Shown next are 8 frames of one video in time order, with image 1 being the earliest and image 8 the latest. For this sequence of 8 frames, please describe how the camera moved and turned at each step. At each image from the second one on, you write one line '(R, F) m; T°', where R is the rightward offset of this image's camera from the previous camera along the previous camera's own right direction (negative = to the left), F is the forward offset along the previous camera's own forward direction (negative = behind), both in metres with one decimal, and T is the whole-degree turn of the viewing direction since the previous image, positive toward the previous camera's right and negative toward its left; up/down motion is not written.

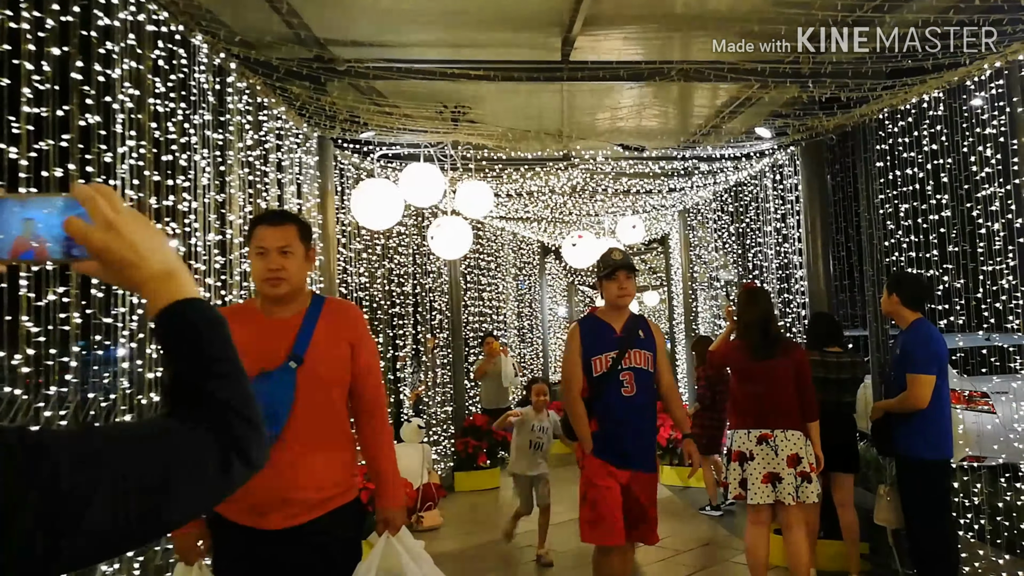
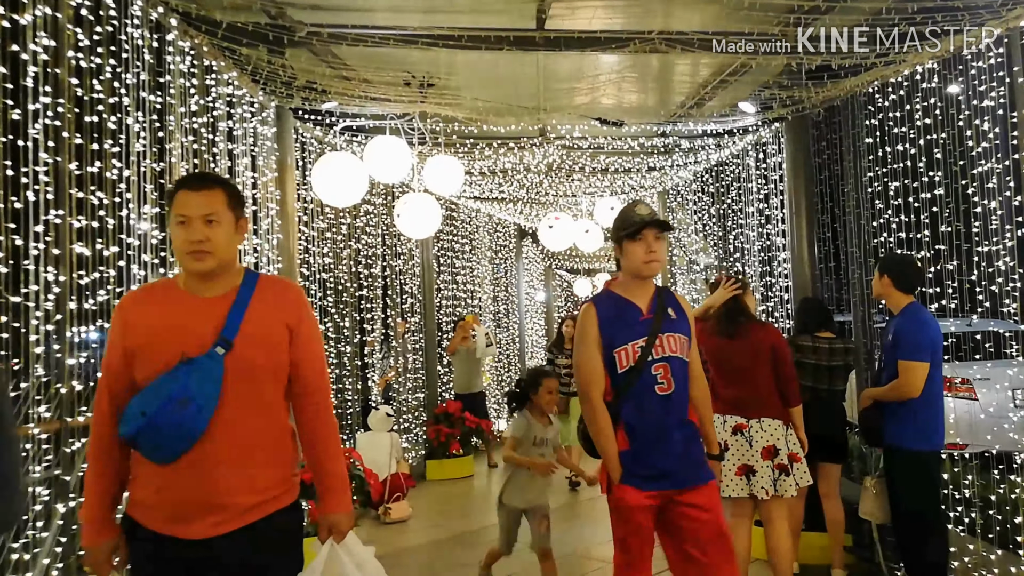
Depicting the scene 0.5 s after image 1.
(0.0, +0.3) m; +2°
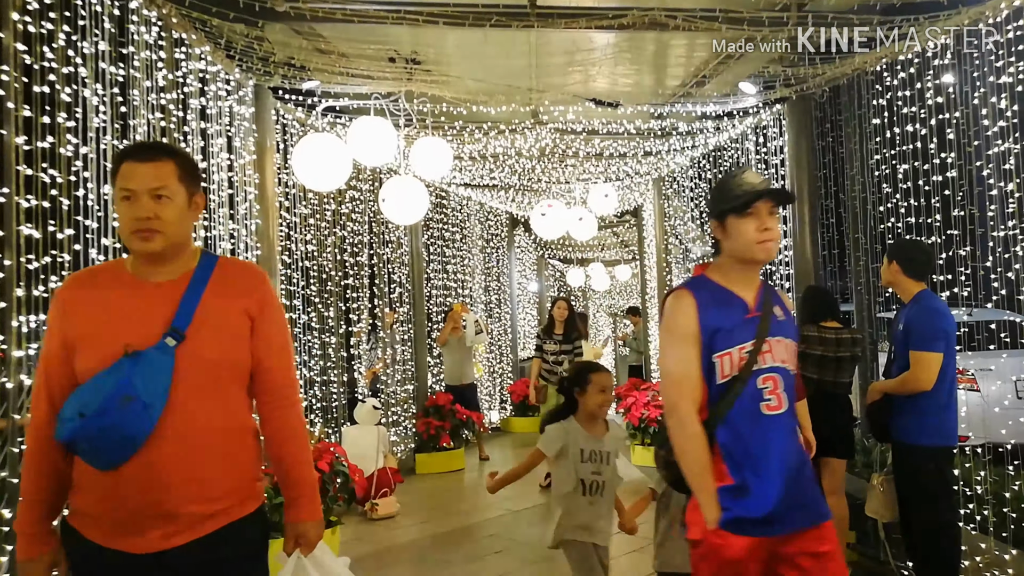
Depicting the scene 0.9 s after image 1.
(0.0, +0.2) m; +1°
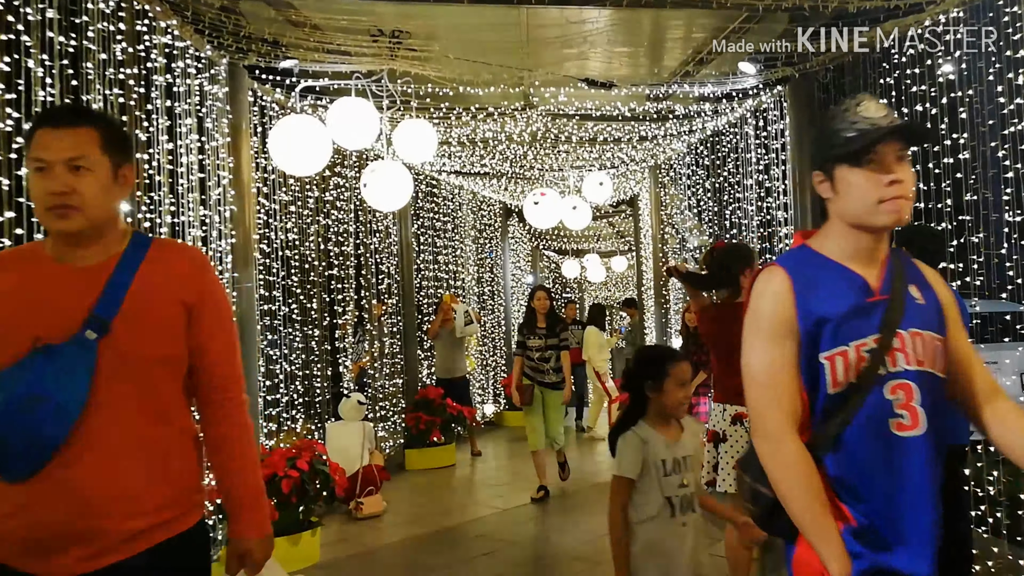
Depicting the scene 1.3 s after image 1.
(+0.1, +0.2) m; 0°
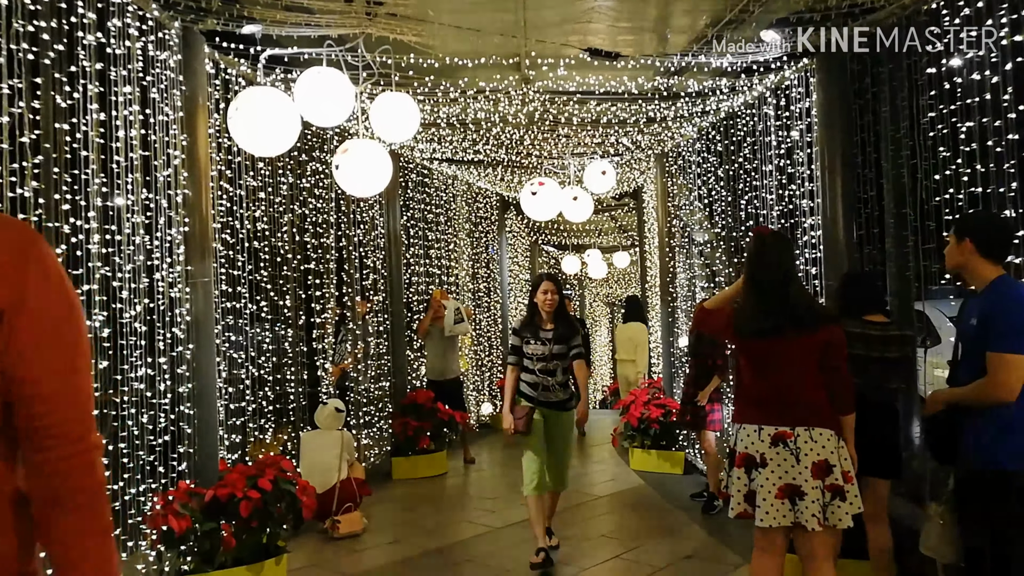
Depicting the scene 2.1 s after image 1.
(0.0, +0.5) m; 0°
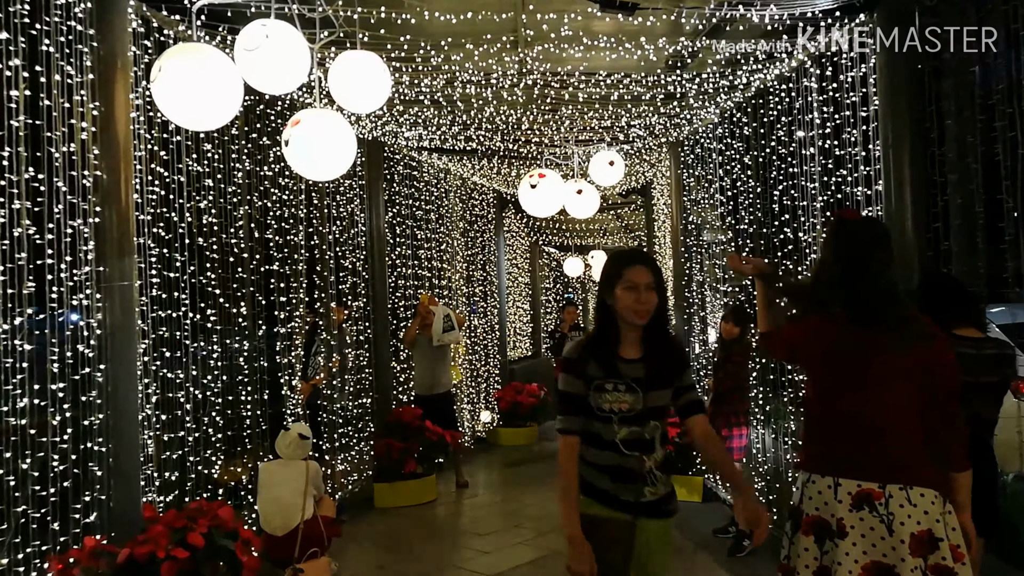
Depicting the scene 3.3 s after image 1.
(0.0, +0.7) m; 0°
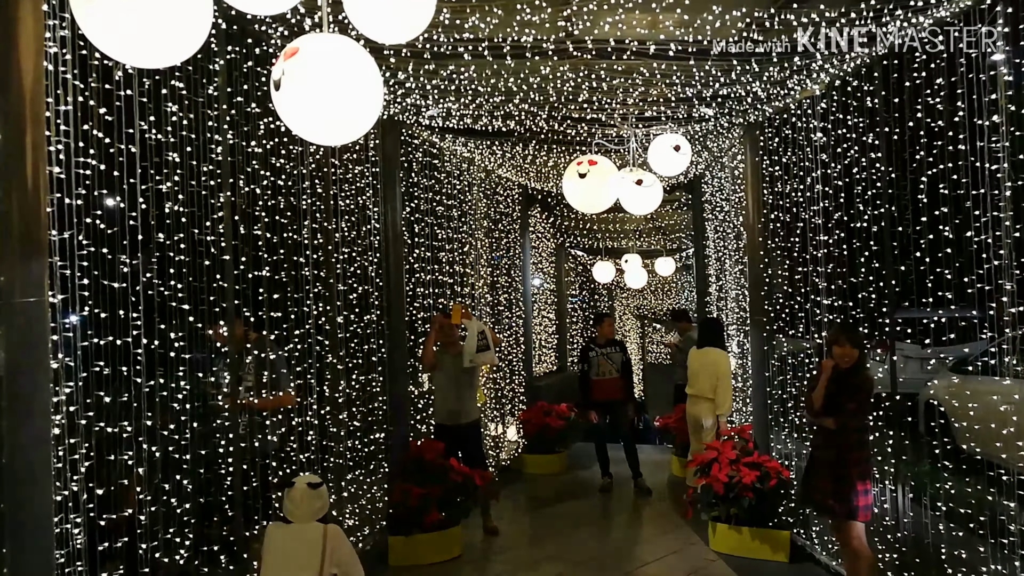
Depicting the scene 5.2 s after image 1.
(-0.3, +1.0) m; 0°
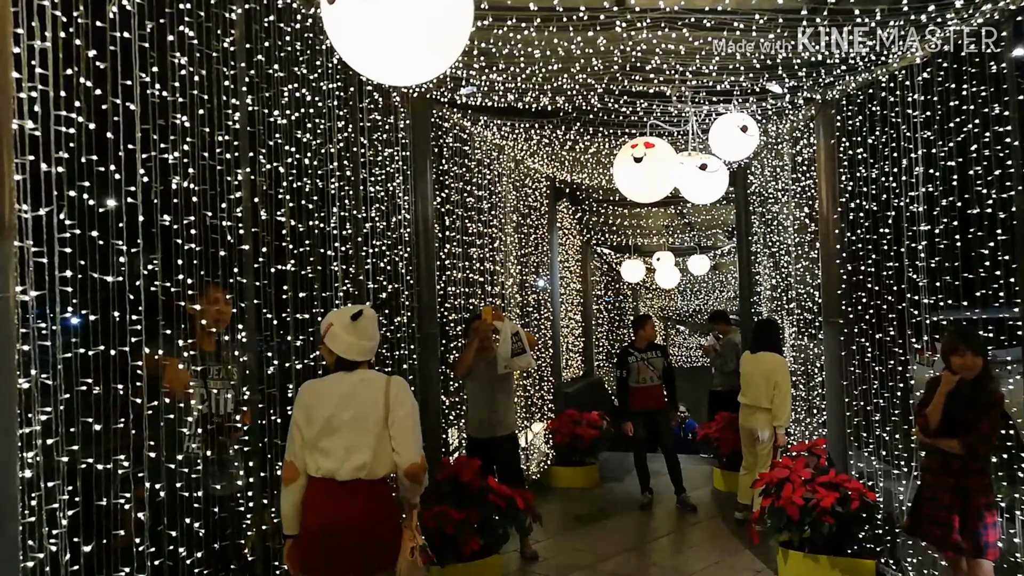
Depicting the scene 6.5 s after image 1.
(-0.3, +0.6) m; 0°
